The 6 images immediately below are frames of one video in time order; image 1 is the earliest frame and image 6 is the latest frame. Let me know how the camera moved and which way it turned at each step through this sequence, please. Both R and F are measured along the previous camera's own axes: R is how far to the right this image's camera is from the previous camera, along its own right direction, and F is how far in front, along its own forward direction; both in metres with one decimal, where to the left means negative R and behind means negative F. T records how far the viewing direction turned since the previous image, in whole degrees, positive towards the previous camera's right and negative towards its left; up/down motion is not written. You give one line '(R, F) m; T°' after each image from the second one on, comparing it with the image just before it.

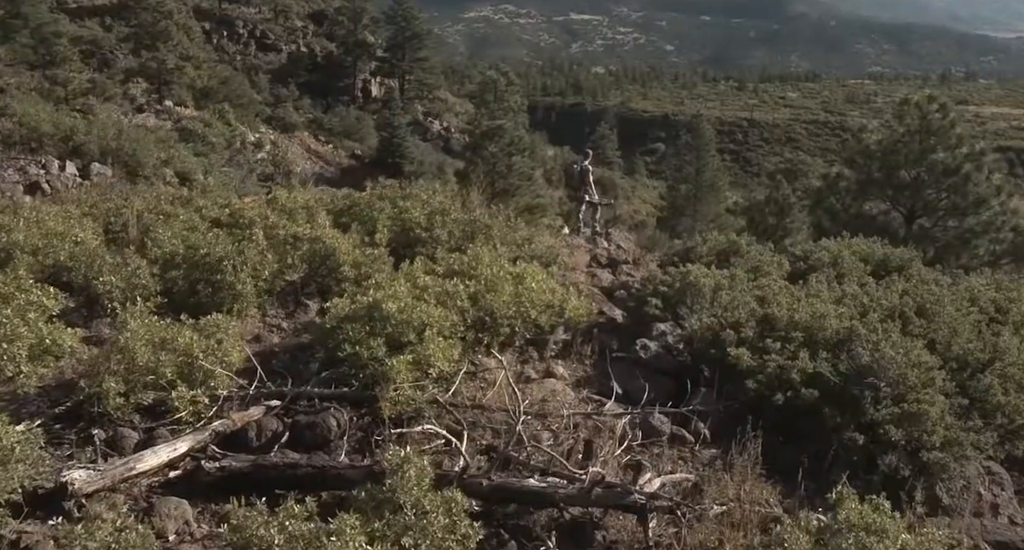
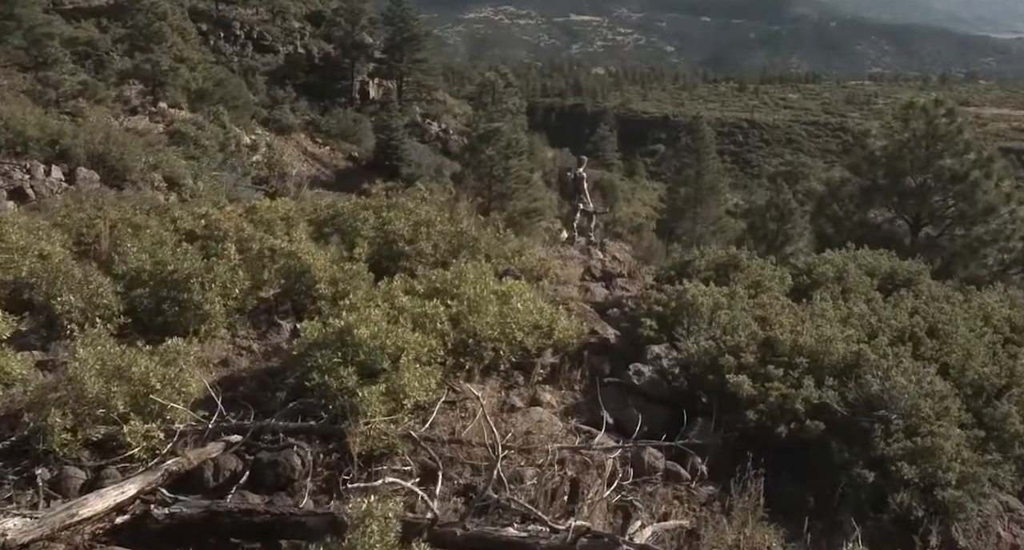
(+0.1, +0.4) m; 0°
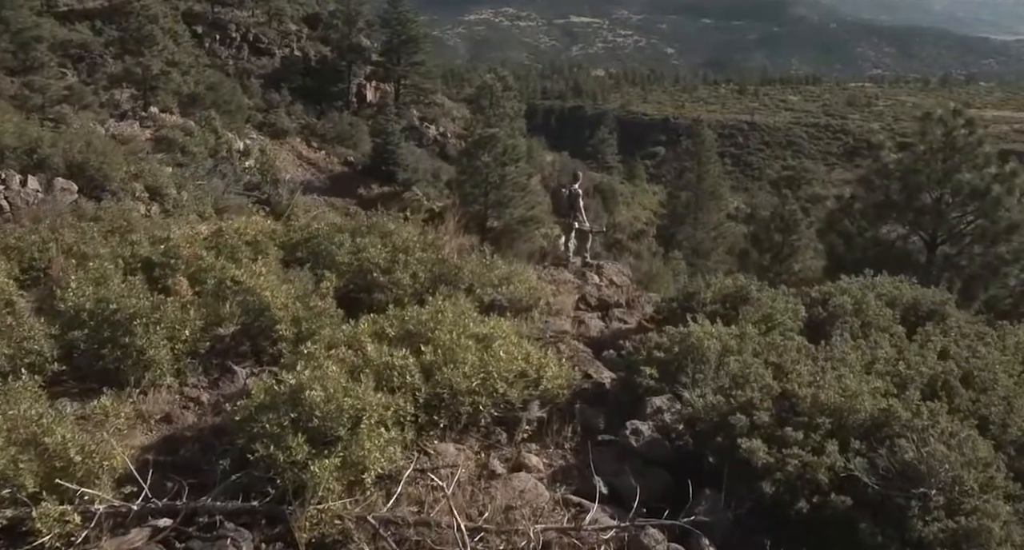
(+0.1, +0.8) m; 0°
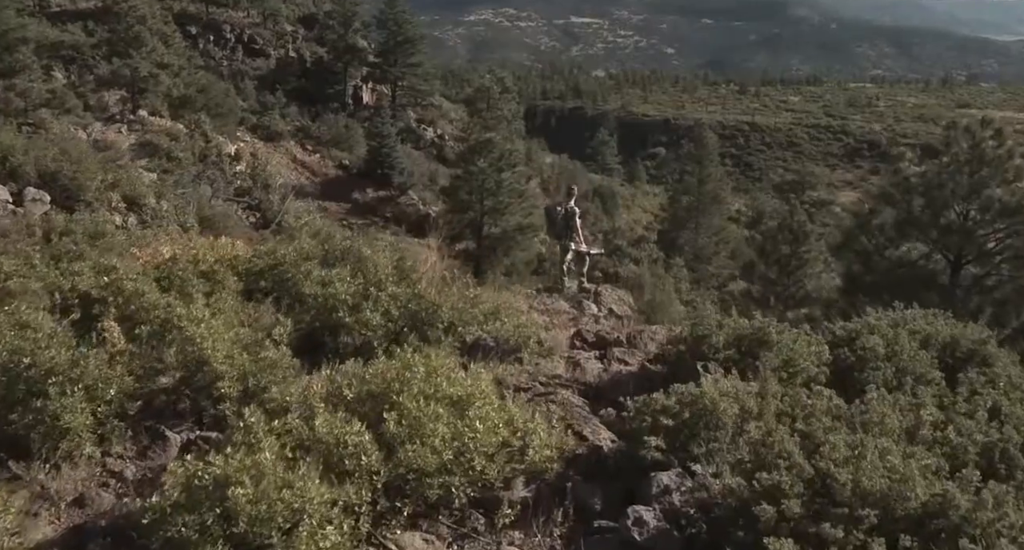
(+0.1, +0.9) m; 0°
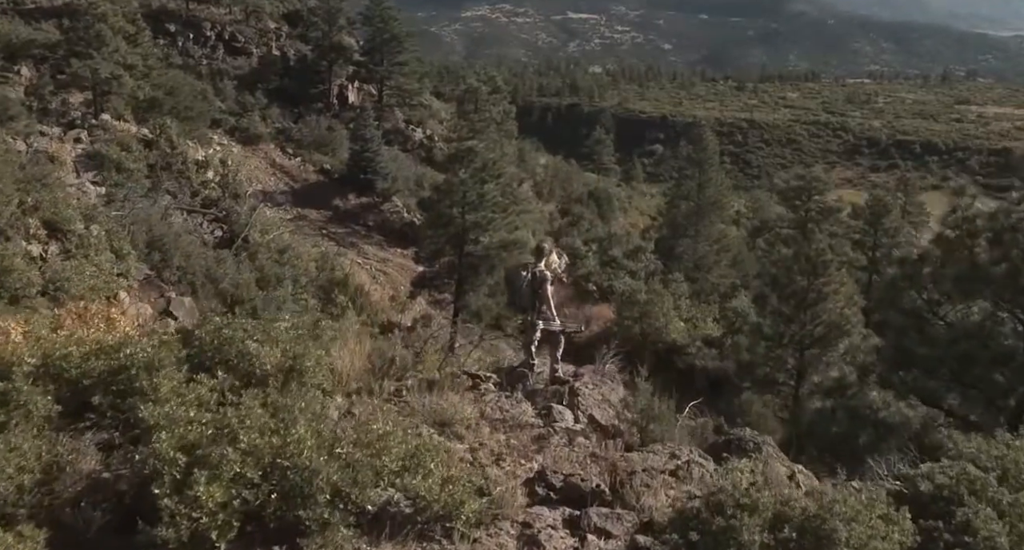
(+0.4, +2.4) m; 0°
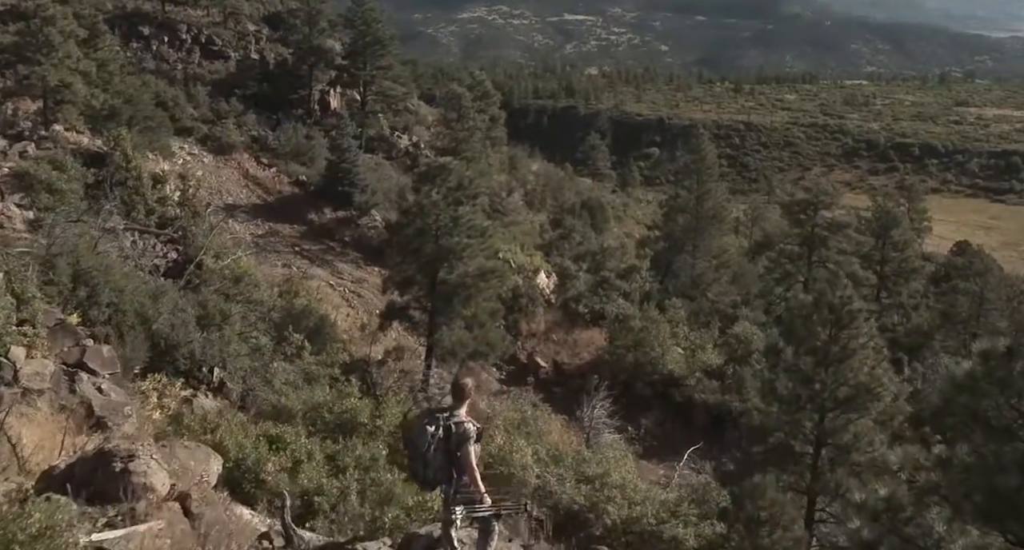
(+0.4, +2.6) m; 0°
